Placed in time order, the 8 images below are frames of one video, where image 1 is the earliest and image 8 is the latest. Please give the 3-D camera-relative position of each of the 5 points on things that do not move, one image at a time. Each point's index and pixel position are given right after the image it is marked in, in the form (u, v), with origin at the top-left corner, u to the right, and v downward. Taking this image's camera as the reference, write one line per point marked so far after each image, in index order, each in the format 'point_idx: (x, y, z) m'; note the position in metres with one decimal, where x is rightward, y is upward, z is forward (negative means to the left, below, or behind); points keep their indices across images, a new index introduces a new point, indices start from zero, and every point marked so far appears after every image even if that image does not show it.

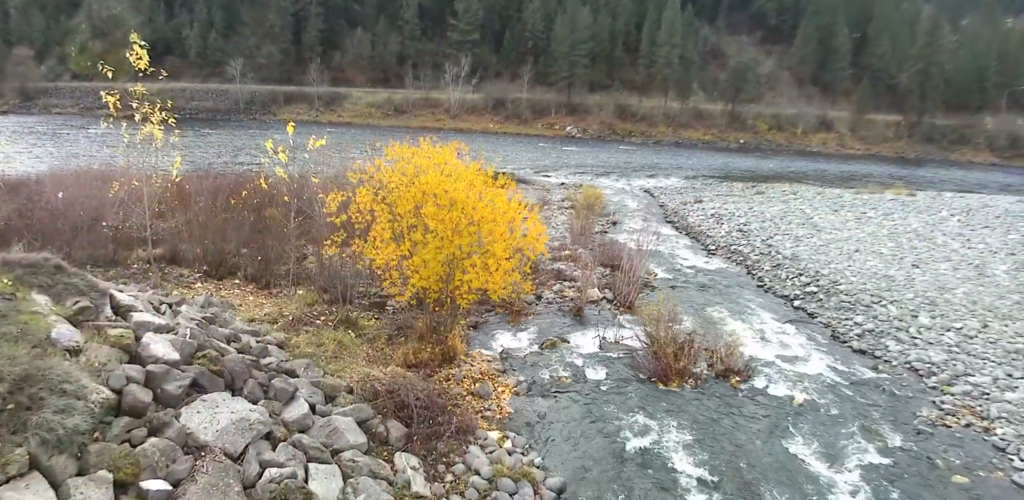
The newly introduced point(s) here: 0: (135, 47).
0: (-6.1, +3.3, +10.6) m
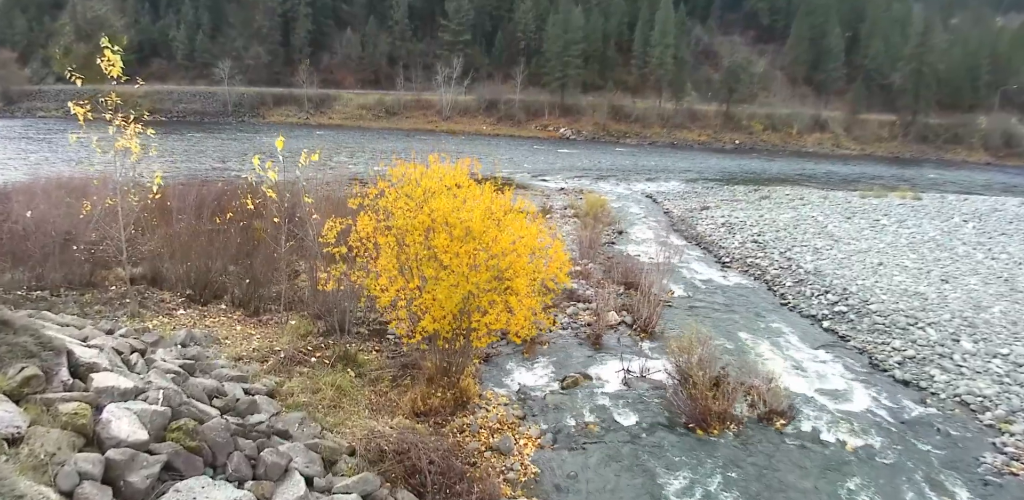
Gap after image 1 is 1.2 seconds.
0: (-5.9, +2.9, +9.5) m
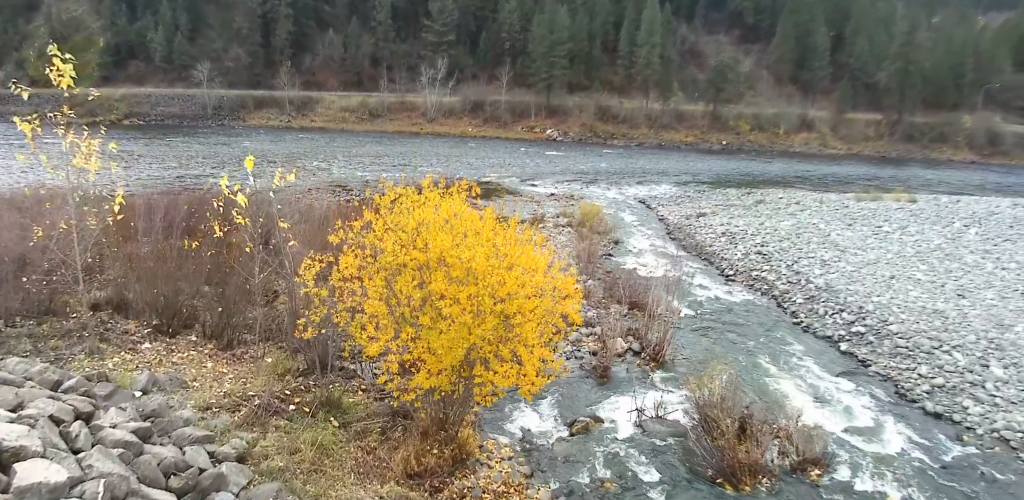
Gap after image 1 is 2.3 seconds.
0: (-5.9, +2.5, +8.5) m
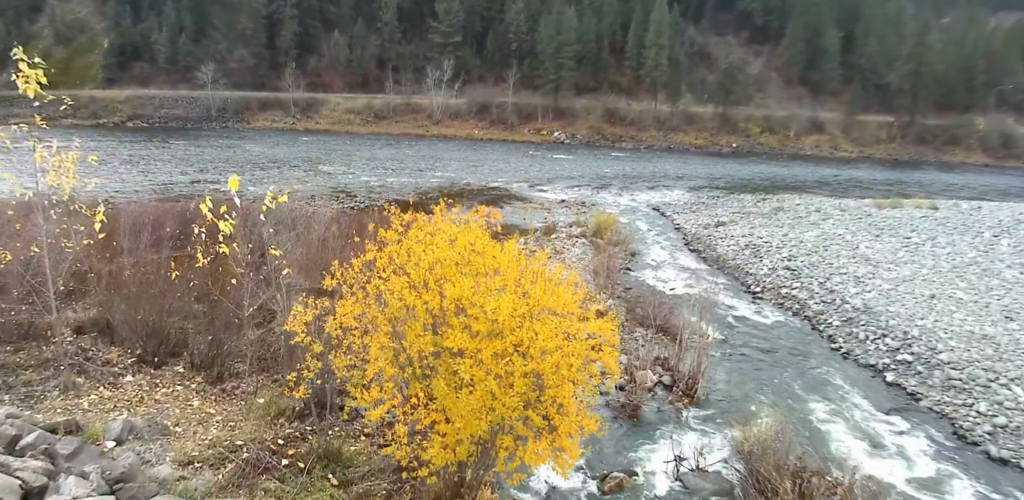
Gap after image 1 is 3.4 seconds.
0: (-5.7, +2.1, +7.5) m
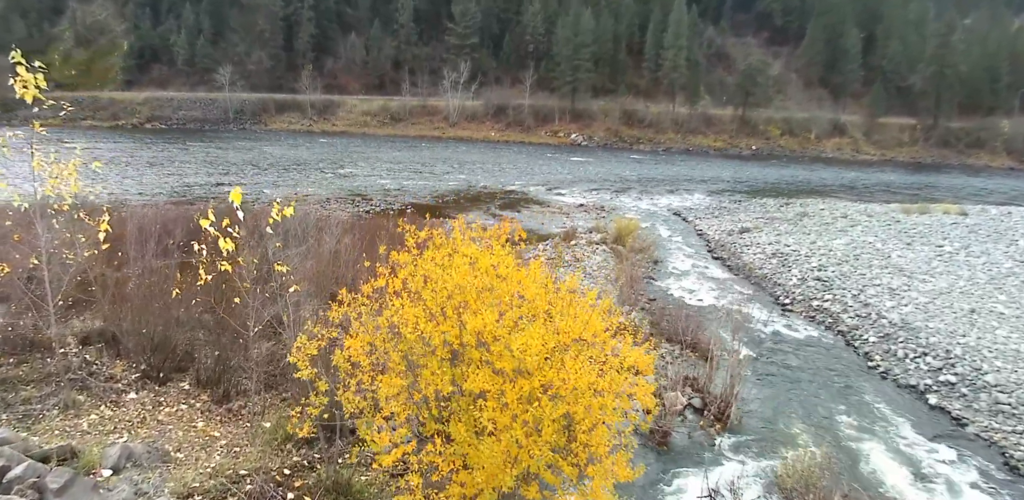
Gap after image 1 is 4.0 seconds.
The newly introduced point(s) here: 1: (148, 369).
0: (-5.4, +2.0, +7.2) m
1: (-5.4, -1.8, +9.6) m
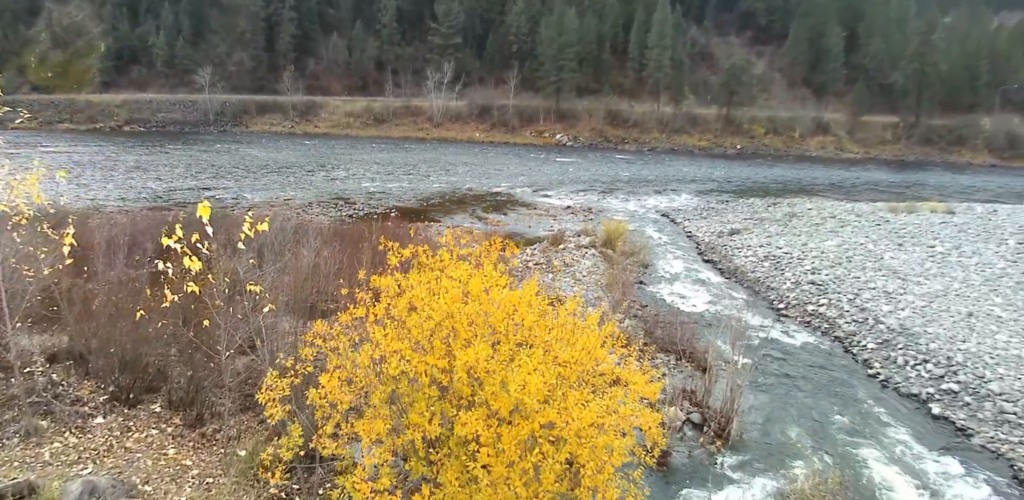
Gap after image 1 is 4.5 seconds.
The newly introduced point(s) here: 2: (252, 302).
0: (-5.5, +1.8, +6.6) m
1: (-5.5, -2.0, +9.0) m
2: (-3.6, -0.6, +9.2) m
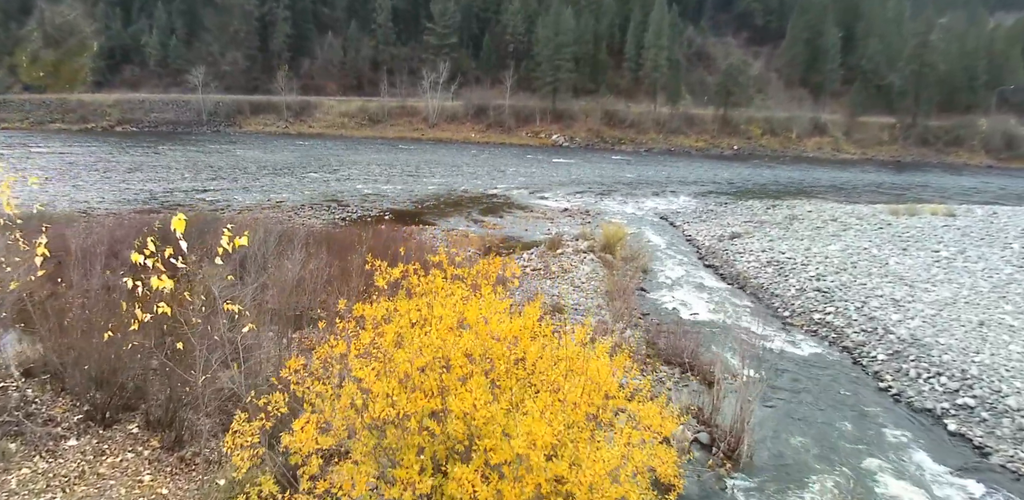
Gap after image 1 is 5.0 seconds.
0: (-5.6, +1.6, +6.1) m
1: (-5.5, -2.1, +8.5) m
2: (-3.6, -0.7, +8.8) m
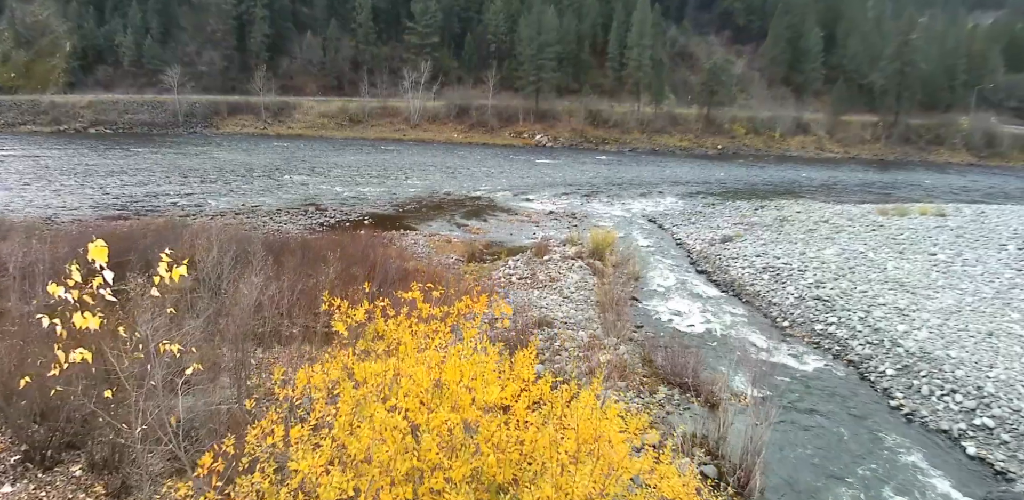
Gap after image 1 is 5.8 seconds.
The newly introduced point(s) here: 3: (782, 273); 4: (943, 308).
0: (-5.7, +1.4, +5.2) m
1: (-5.6, -2.4, +7.6) m
2: (-3.8, -1.0, +7.9) m
3: (+6.8, -0.6, +16.5) m
4: (+9.1, -1.2, +13.8) m
